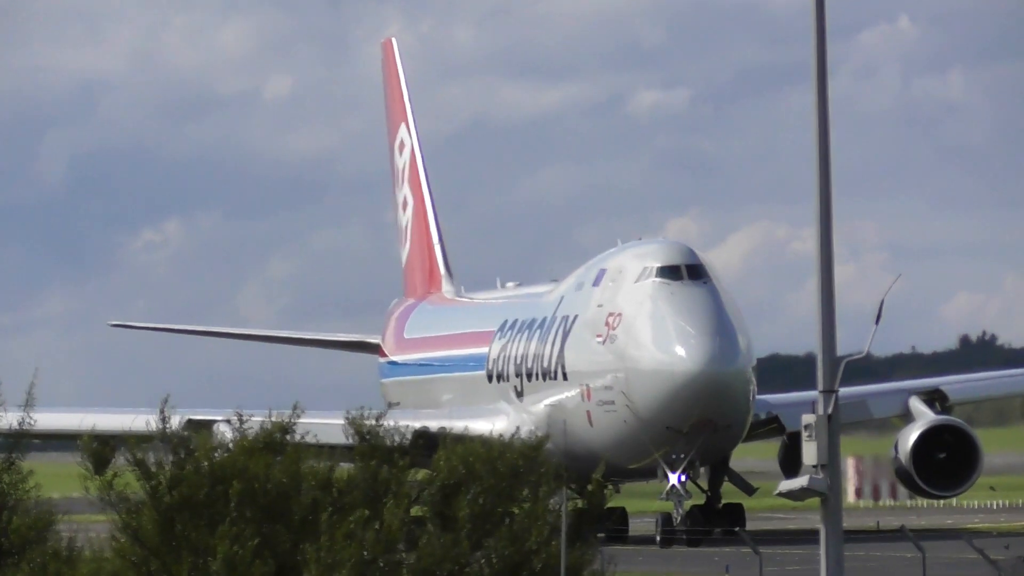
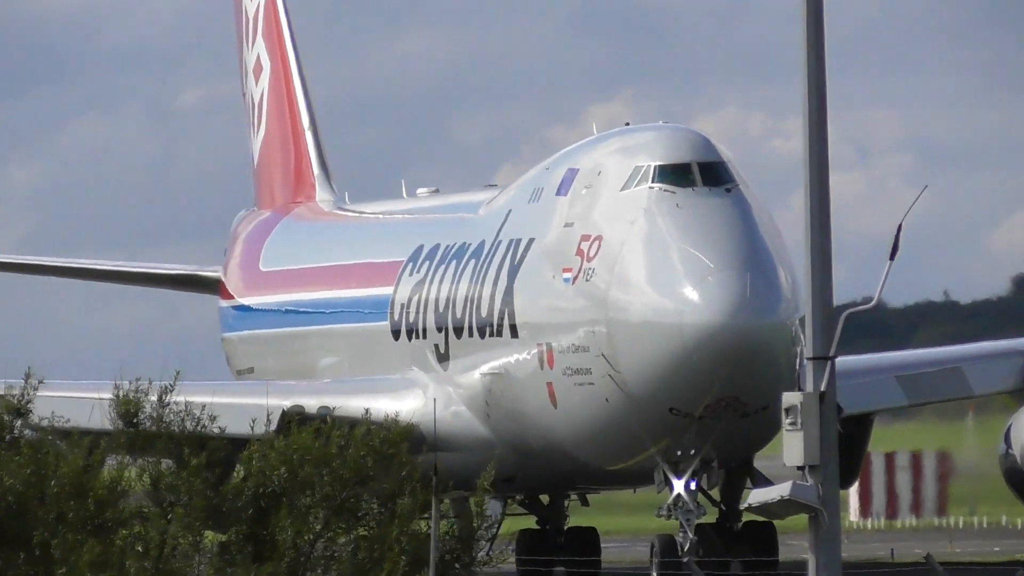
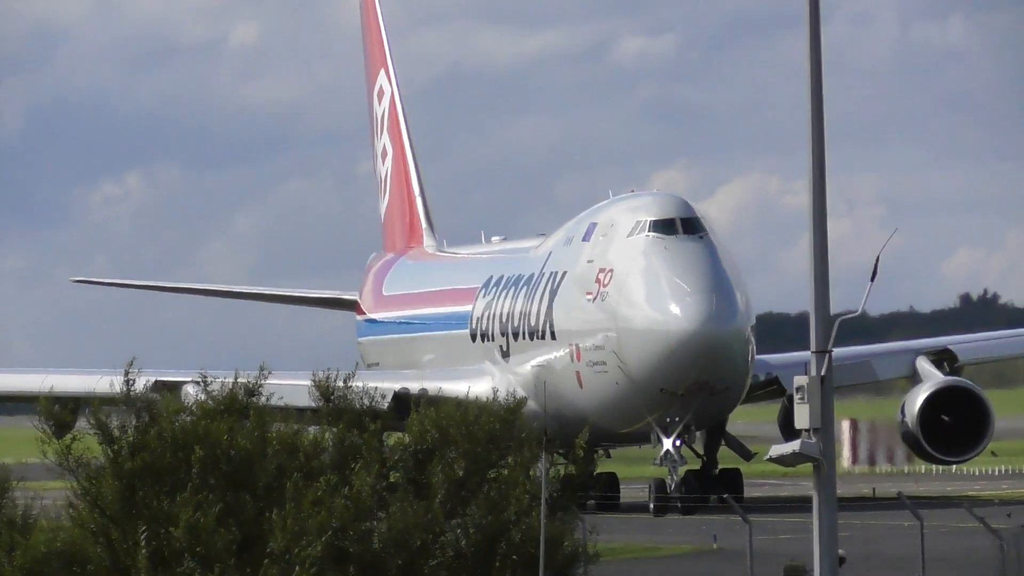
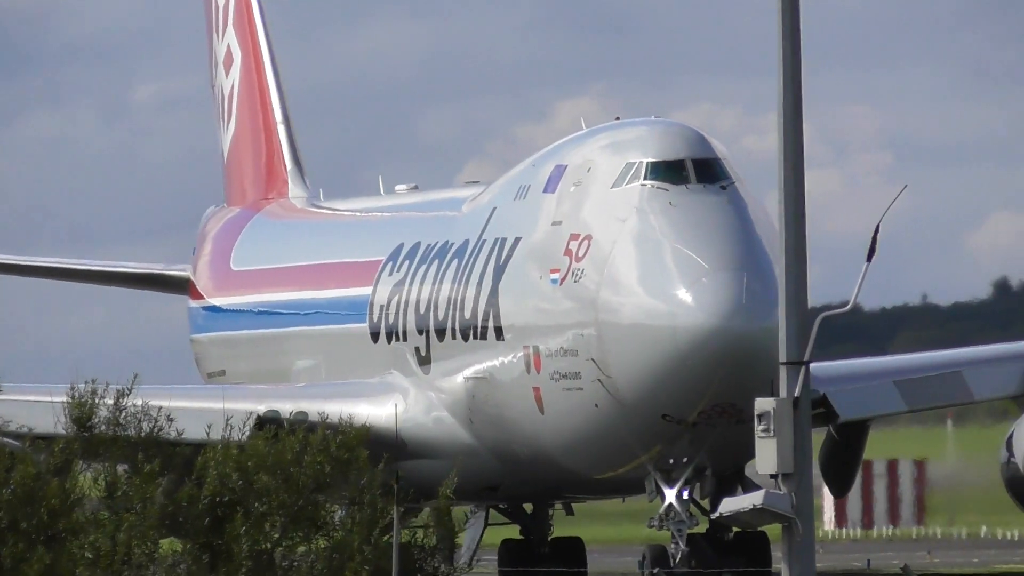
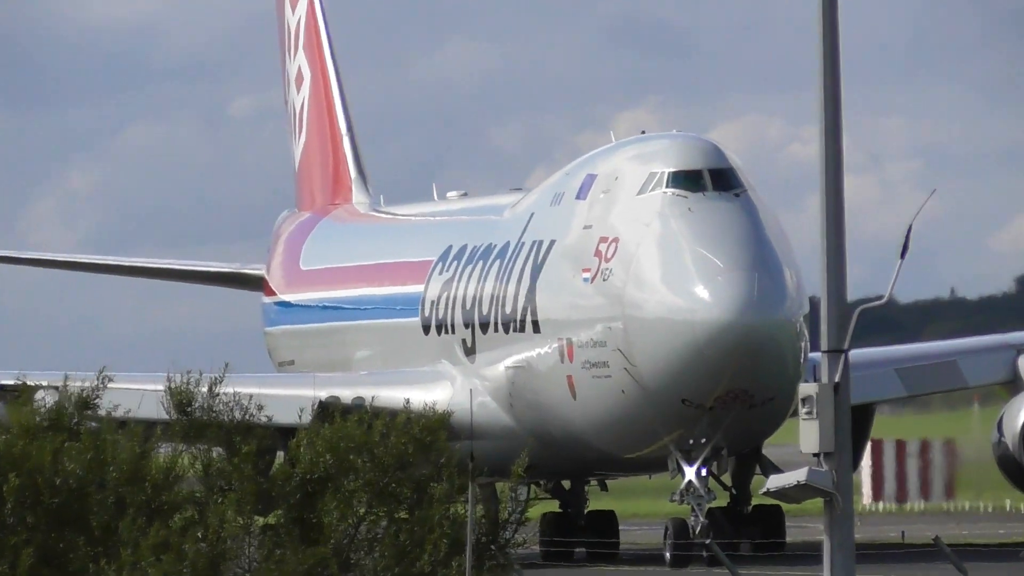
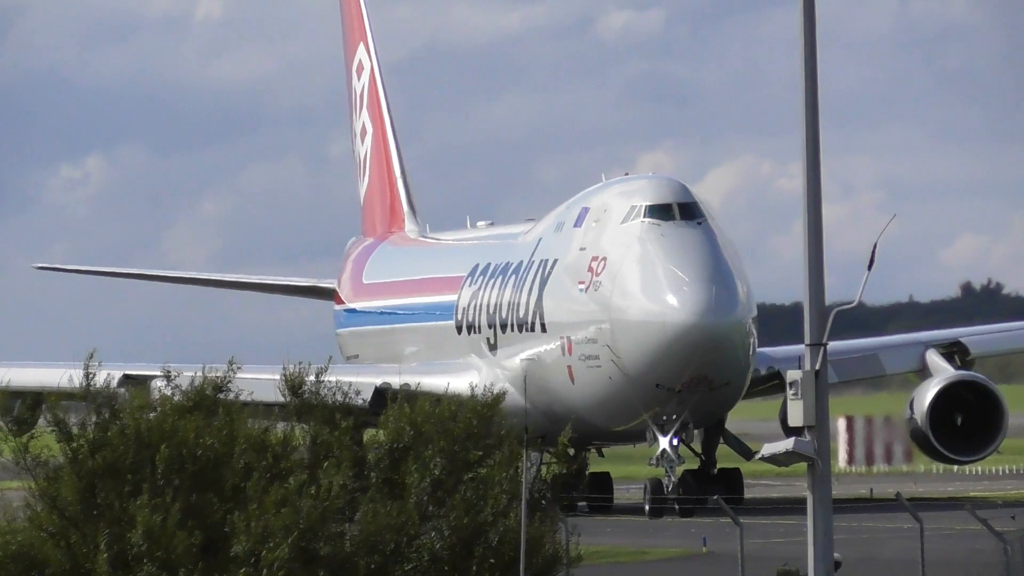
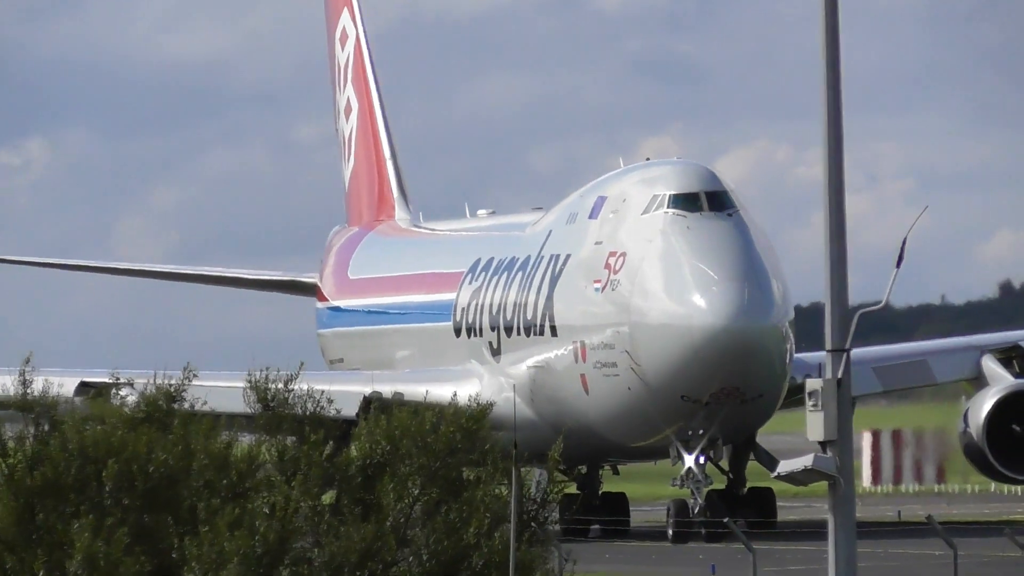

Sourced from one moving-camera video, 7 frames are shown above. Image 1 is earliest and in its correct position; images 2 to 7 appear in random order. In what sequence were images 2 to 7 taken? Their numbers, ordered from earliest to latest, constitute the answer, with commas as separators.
3, 6, 7, 5, 2, 4
